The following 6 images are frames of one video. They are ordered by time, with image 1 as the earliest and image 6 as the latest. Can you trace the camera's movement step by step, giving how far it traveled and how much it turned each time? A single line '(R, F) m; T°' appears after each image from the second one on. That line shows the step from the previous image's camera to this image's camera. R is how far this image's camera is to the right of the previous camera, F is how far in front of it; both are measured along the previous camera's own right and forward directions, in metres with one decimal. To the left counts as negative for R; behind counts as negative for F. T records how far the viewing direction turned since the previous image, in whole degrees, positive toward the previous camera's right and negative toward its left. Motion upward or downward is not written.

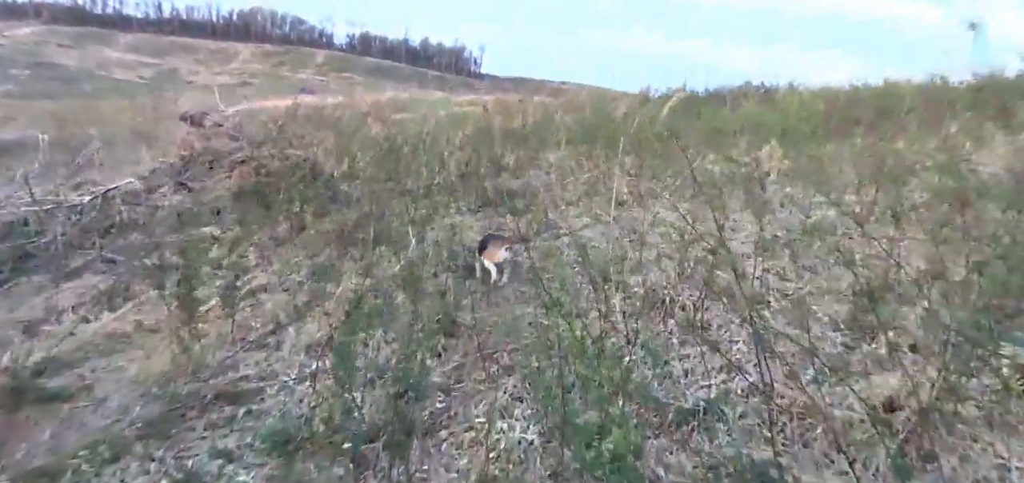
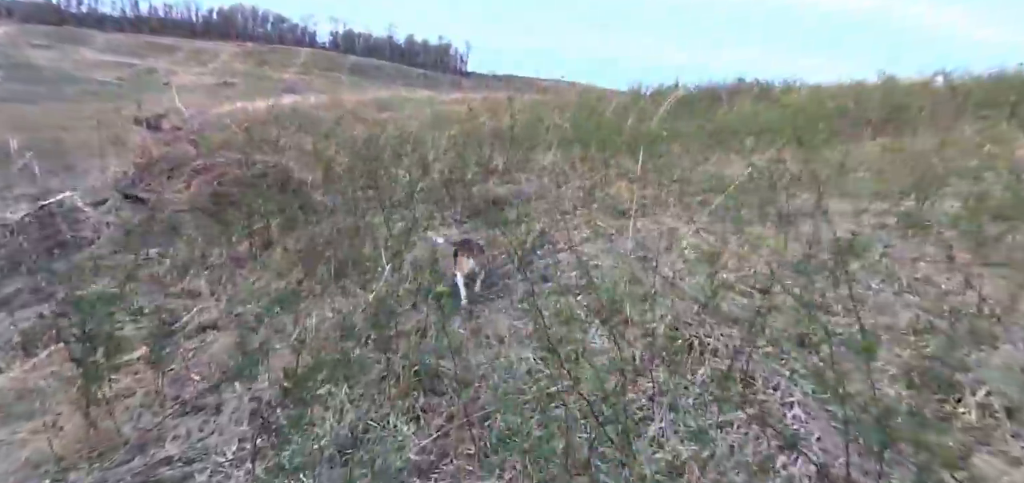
(0.0, +0.6) m; +1°
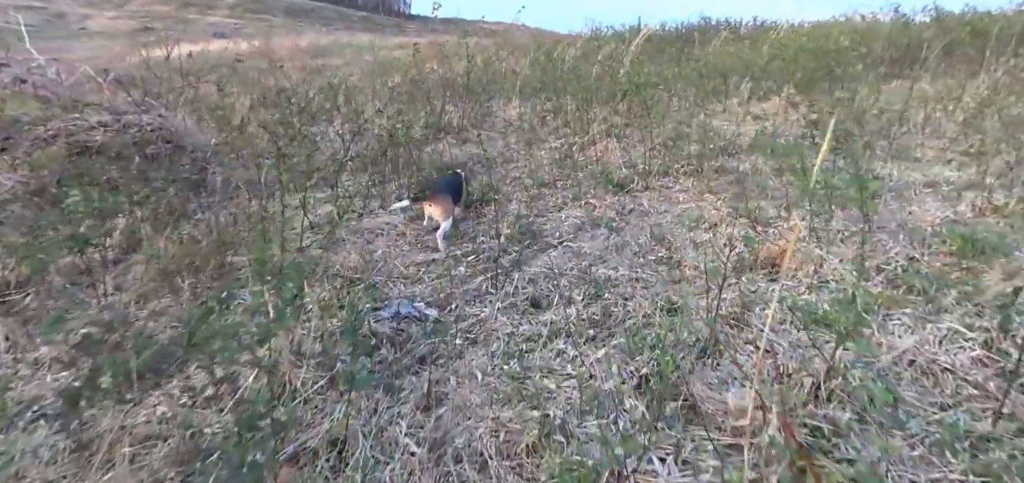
(-0.1, +1.4) m; +4°
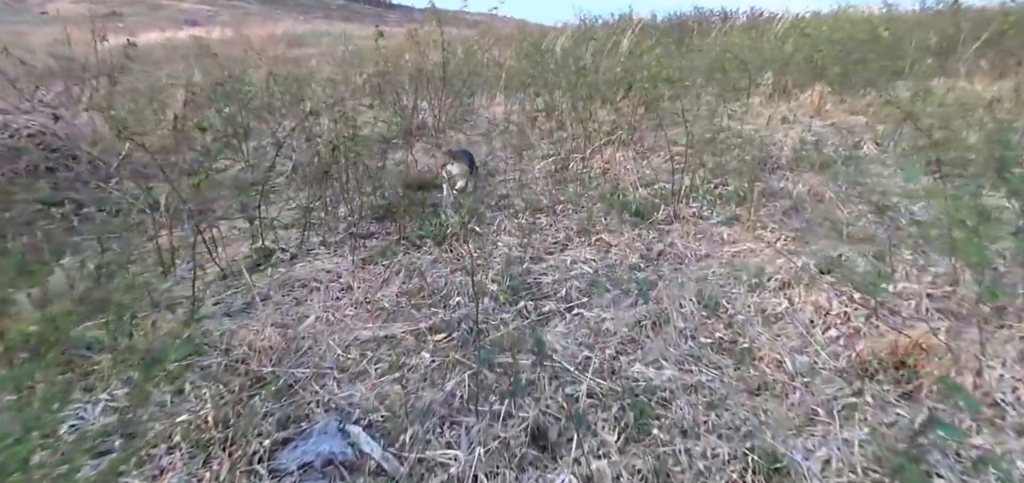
(0.0, +1.0) m; +2°
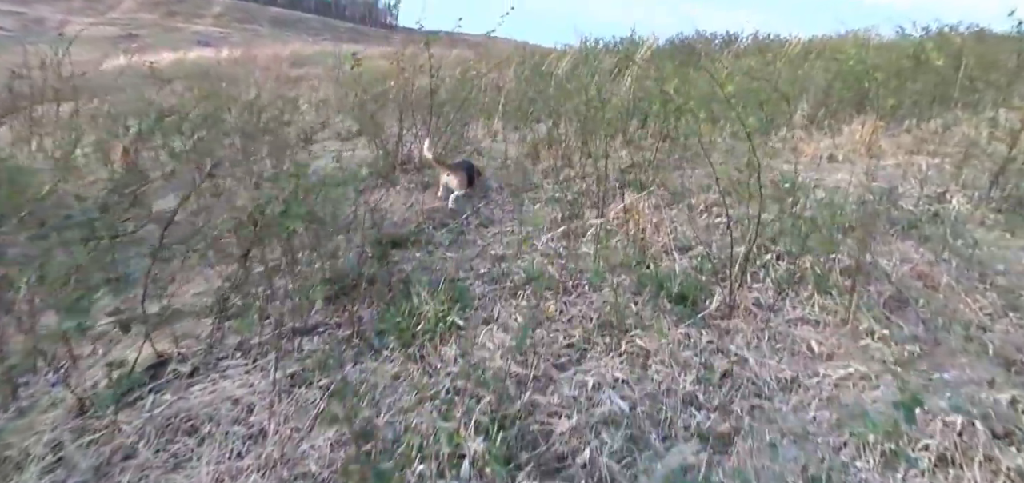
(0.0, +0.9) m; 0°
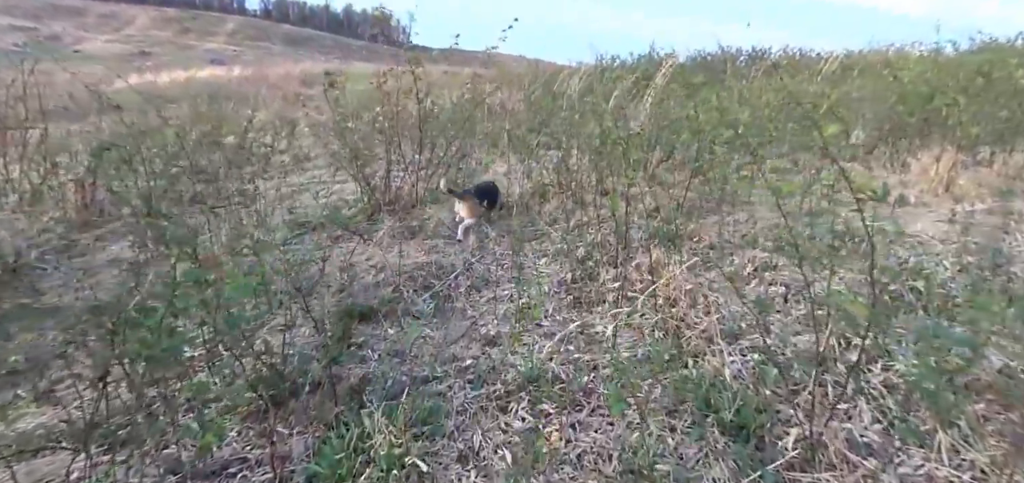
(+0.1, +0.7) m; -2°
